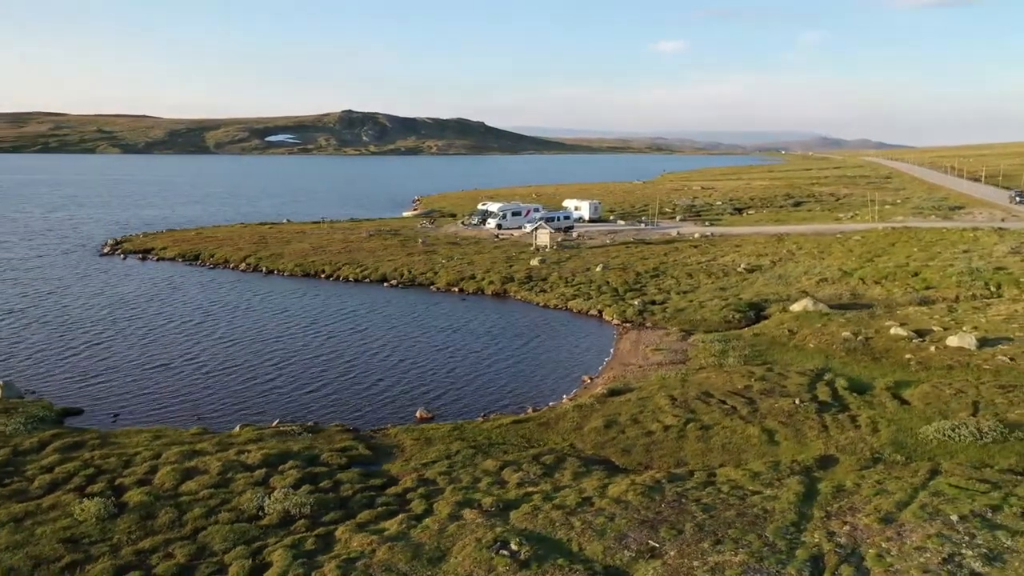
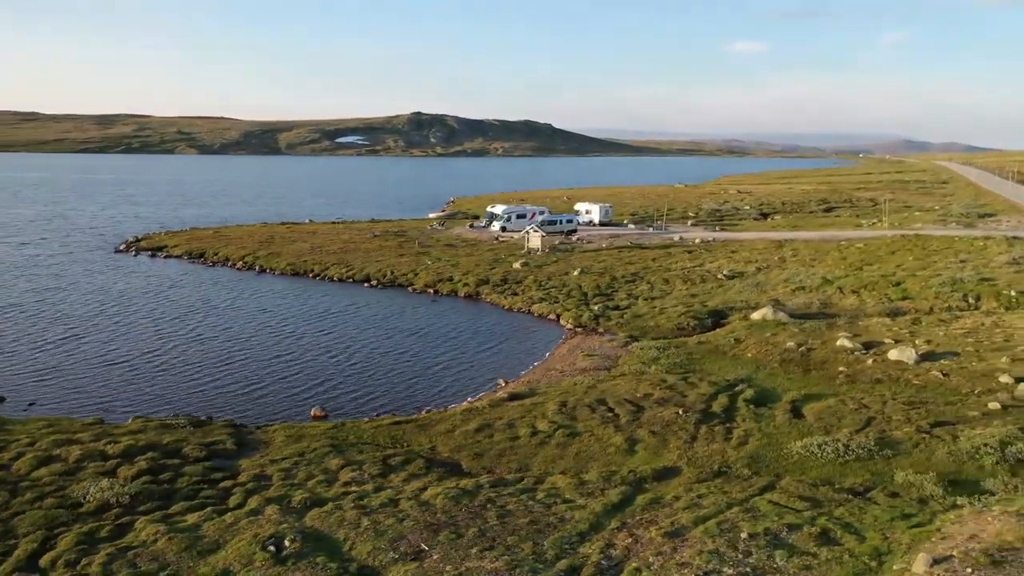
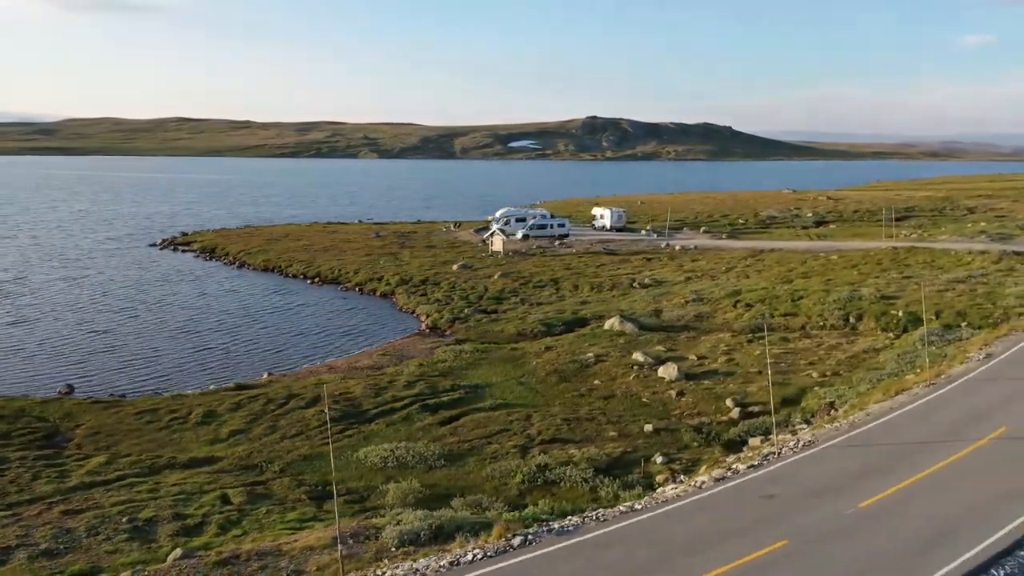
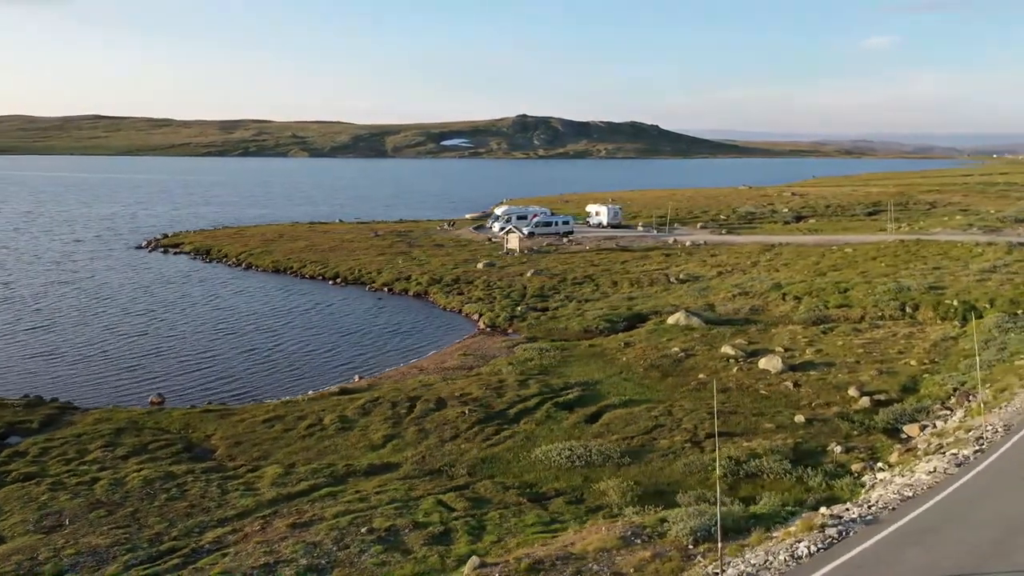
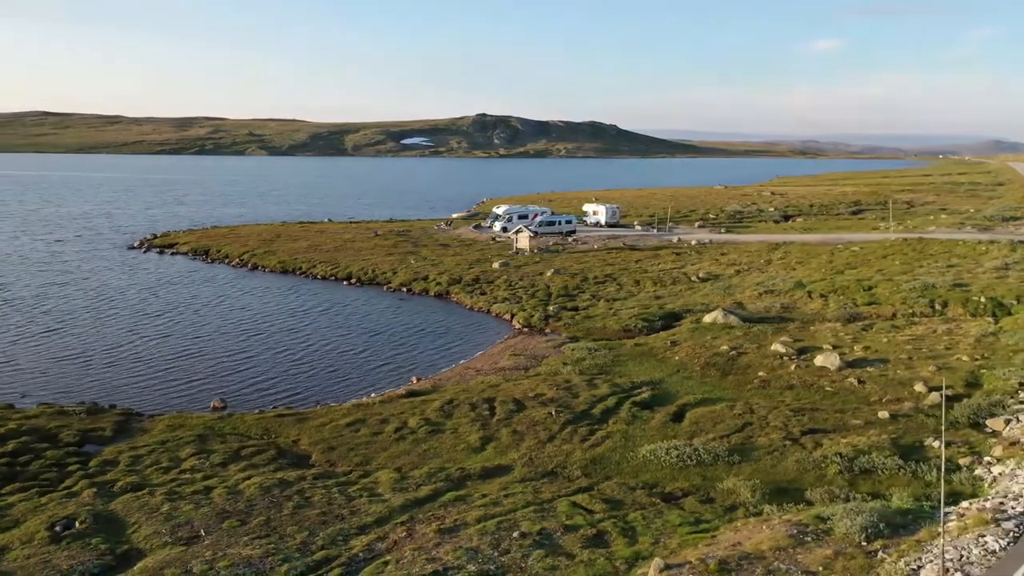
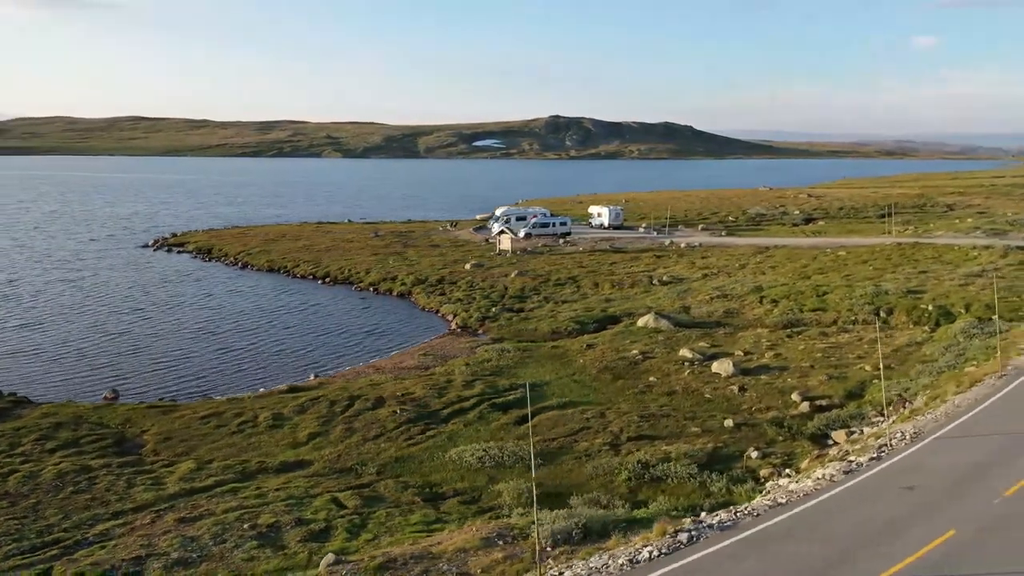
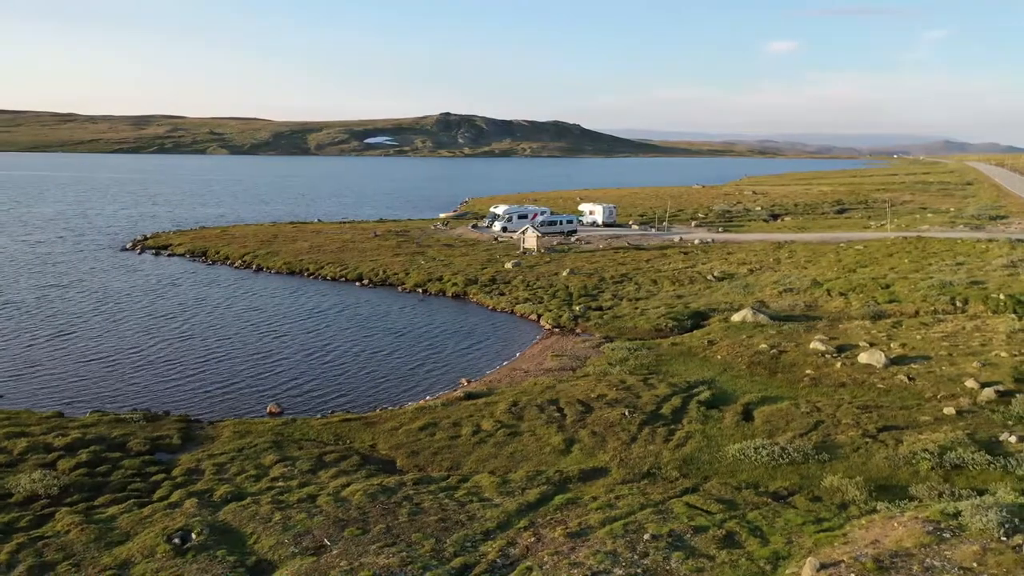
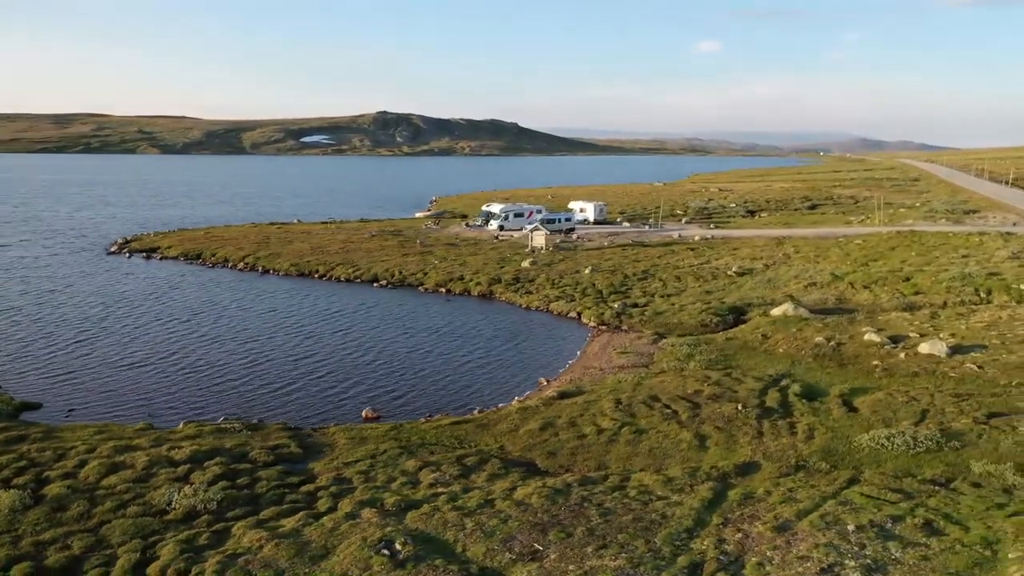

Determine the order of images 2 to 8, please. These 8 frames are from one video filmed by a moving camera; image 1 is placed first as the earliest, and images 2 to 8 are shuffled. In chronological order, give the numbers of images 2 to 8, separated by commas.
8, 2, 7, 5, 4, 6, 3
